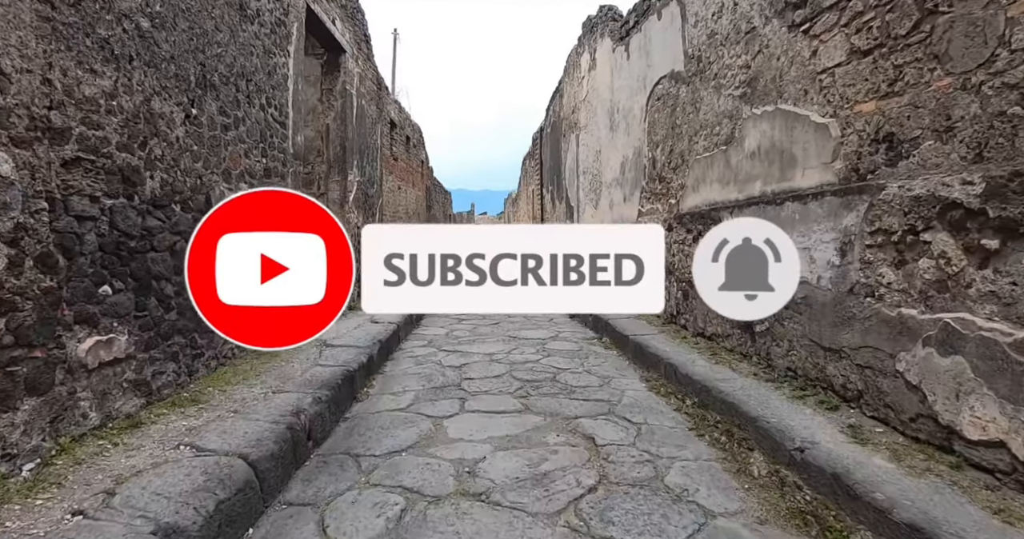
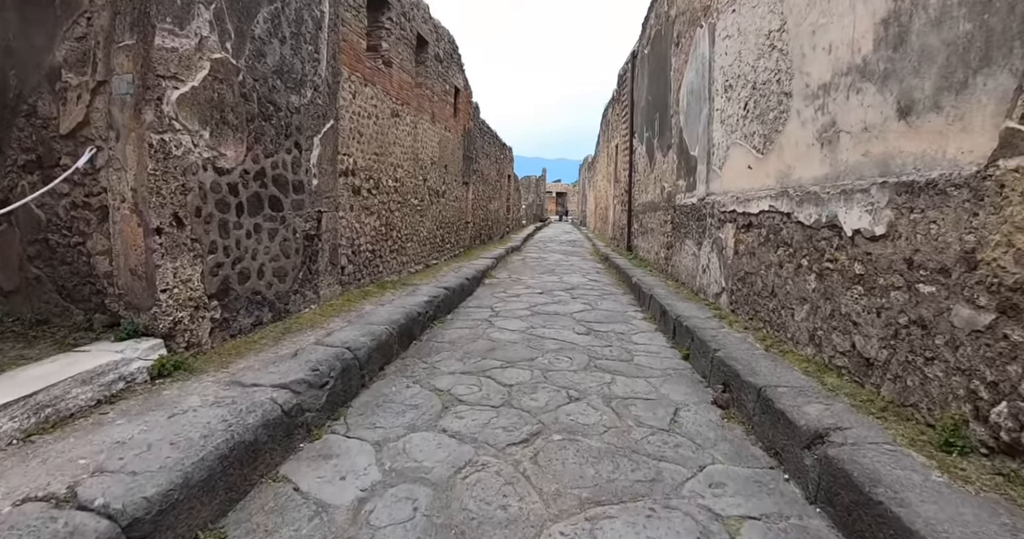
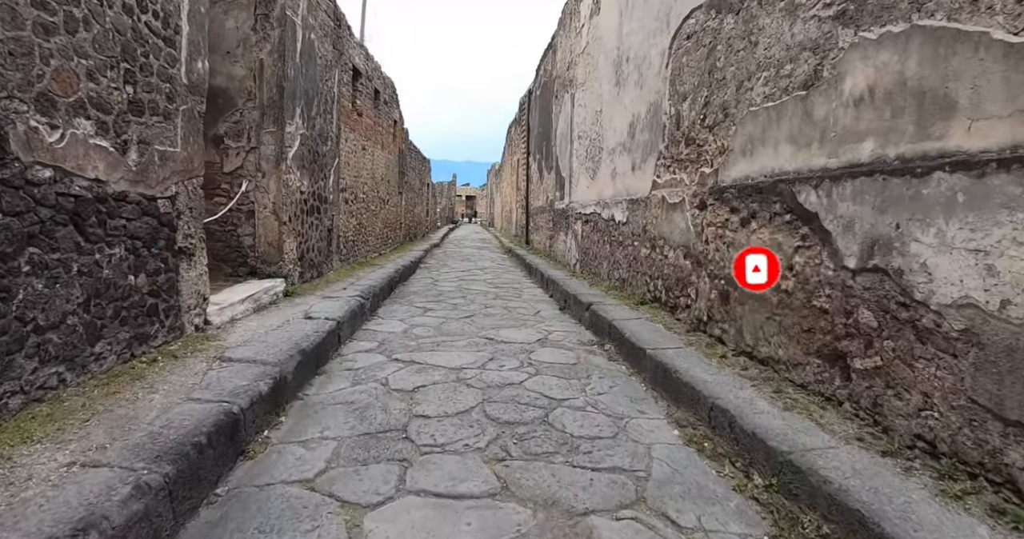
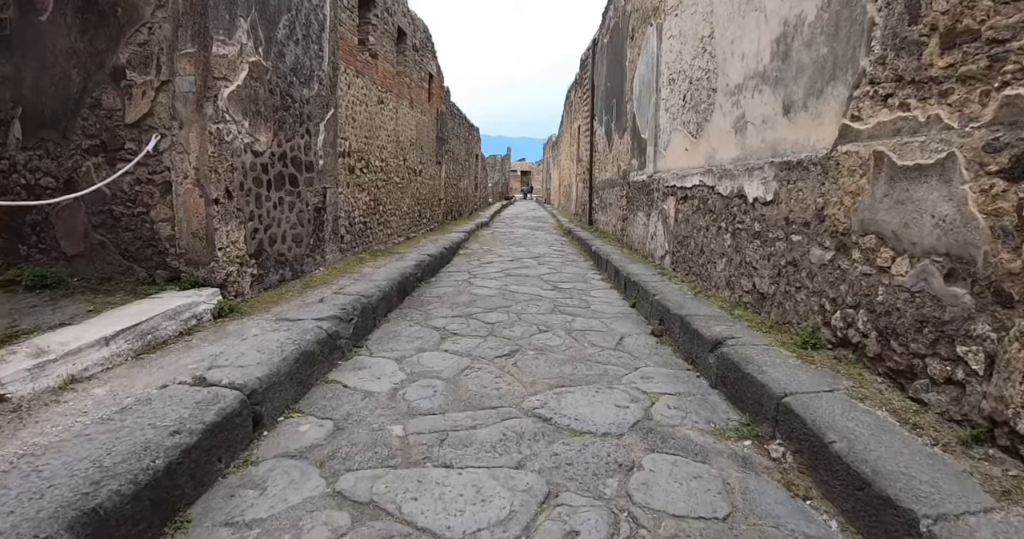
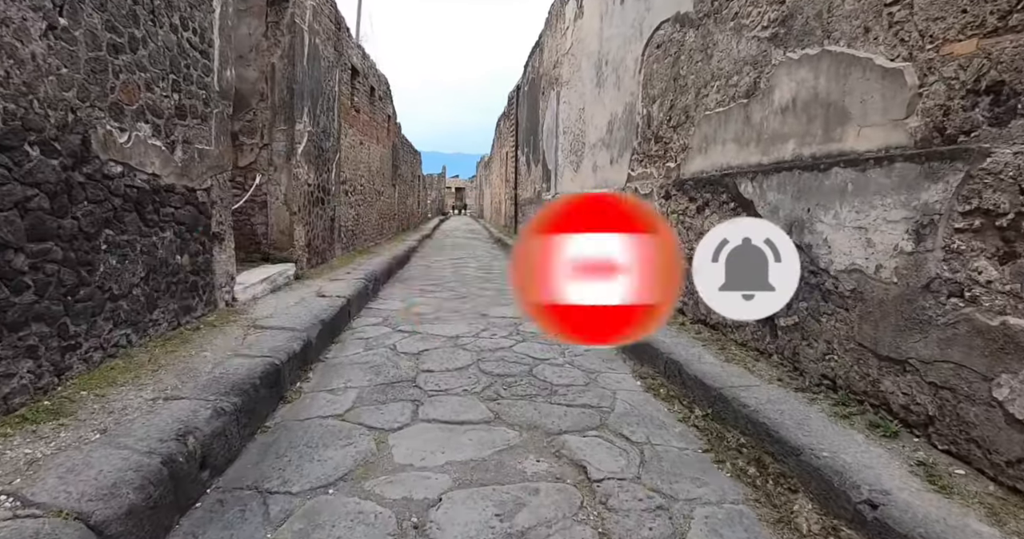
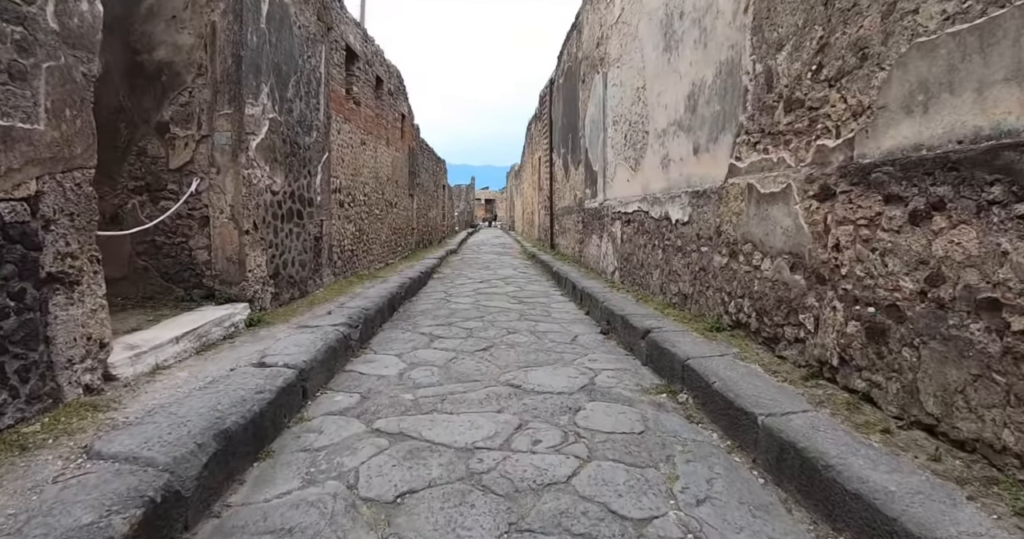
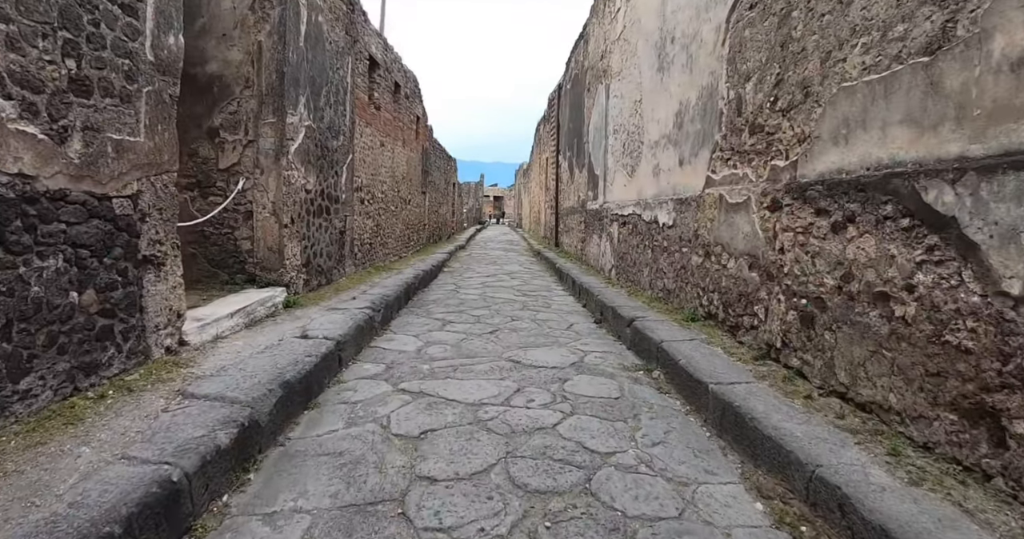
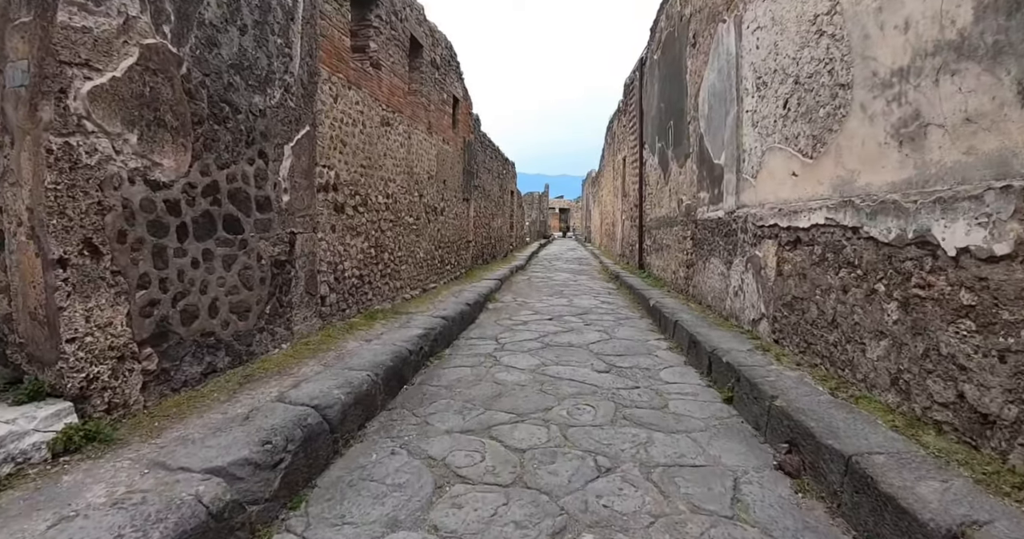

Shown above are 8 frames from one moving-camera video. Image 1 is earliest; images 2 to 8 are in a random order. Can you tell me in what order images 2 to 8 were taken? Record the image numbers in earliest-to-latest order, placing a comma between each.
5, 3, 7, 6, 4, 2, 8
